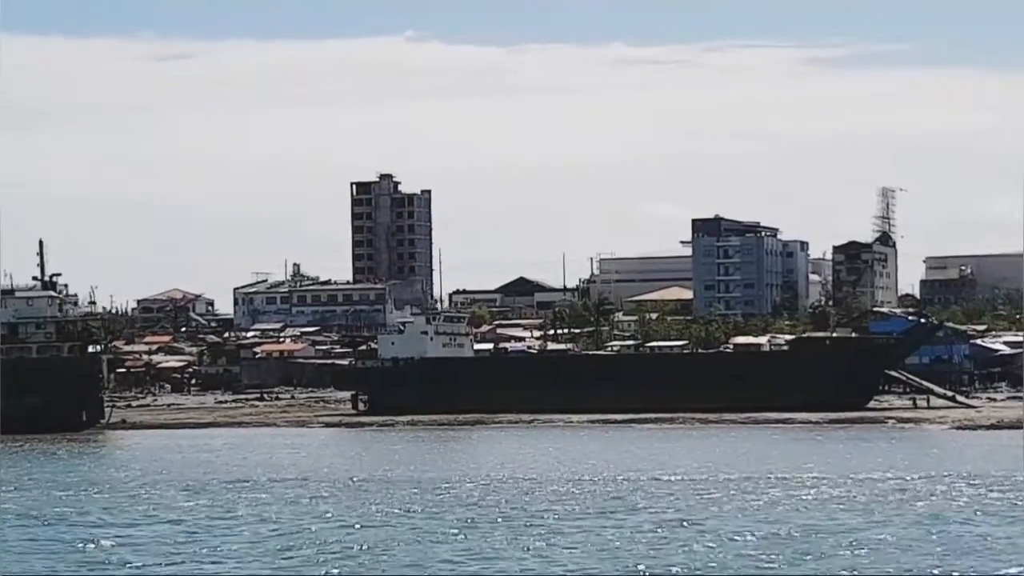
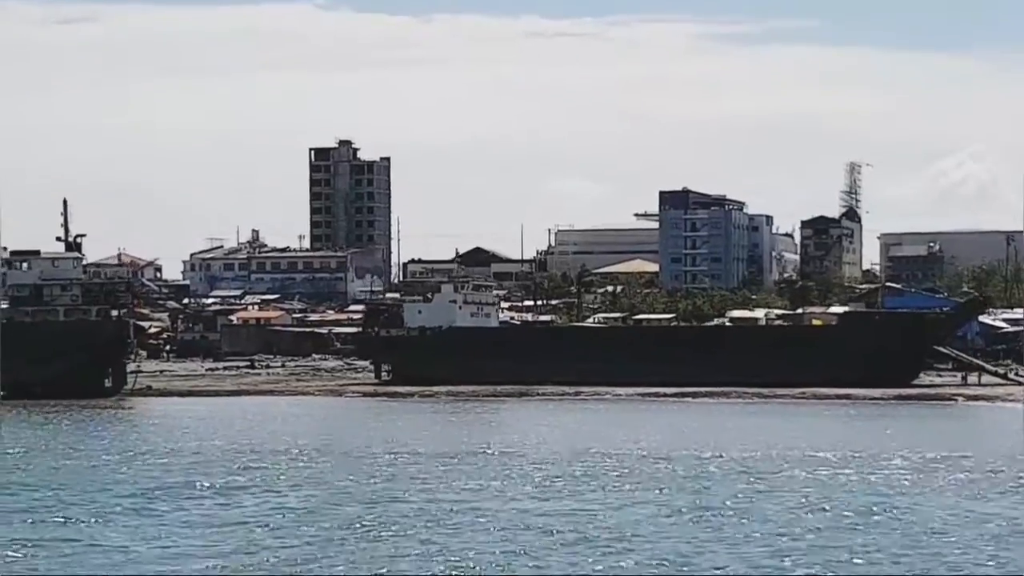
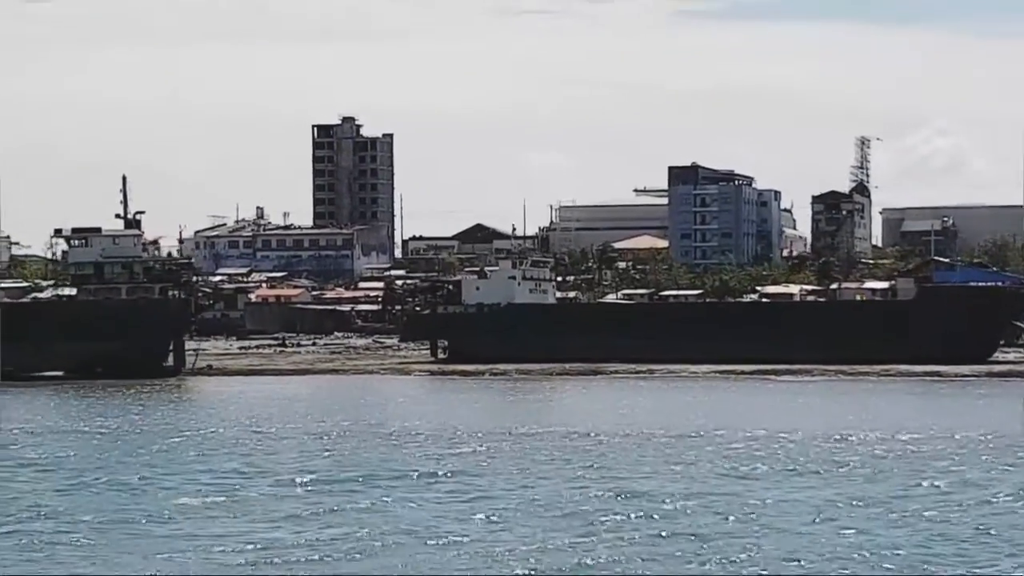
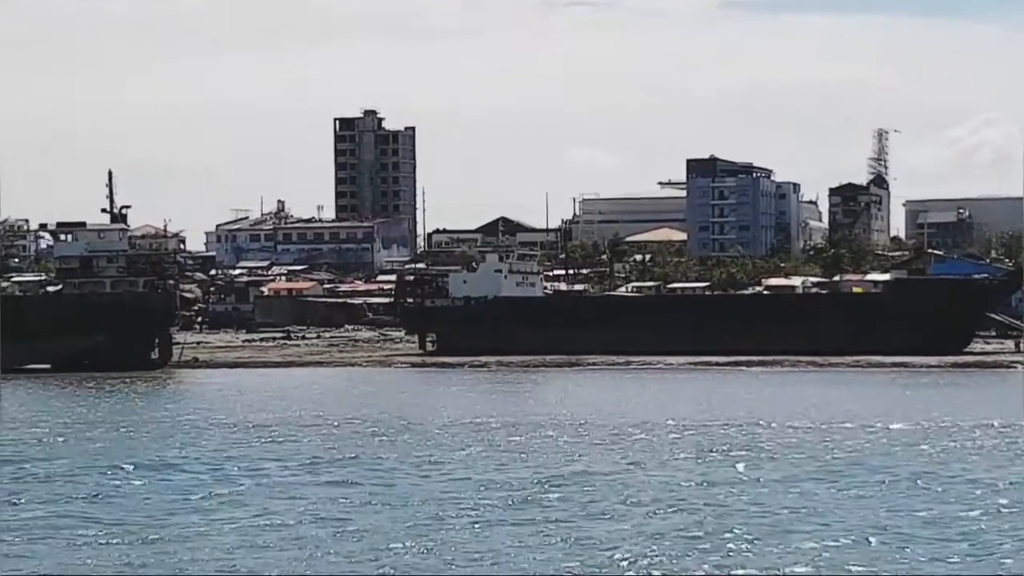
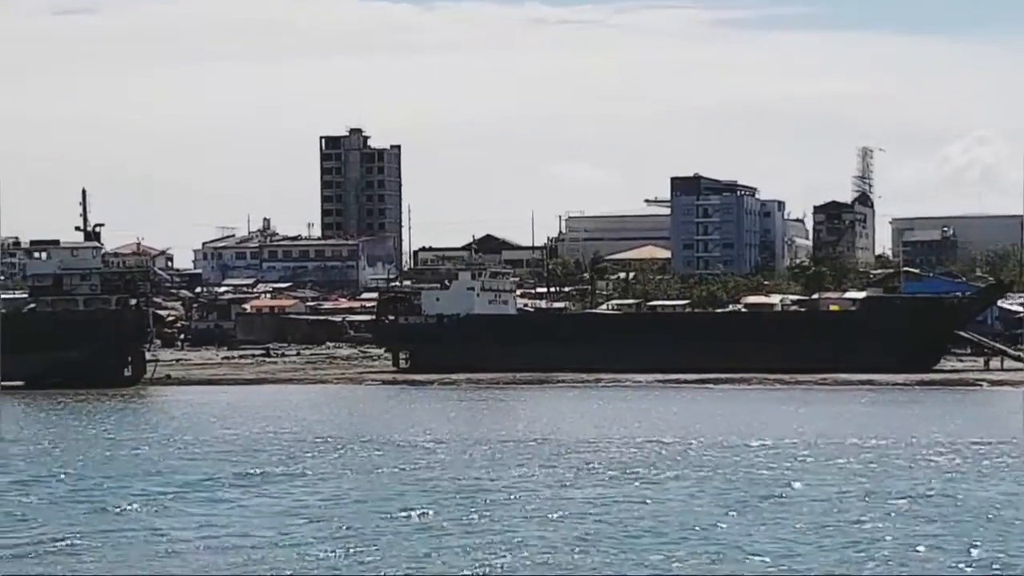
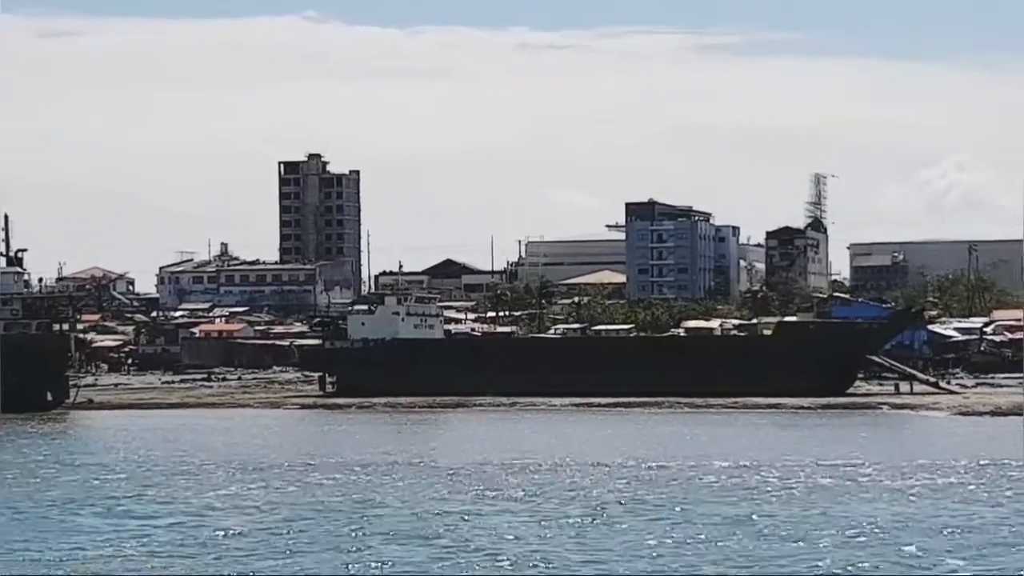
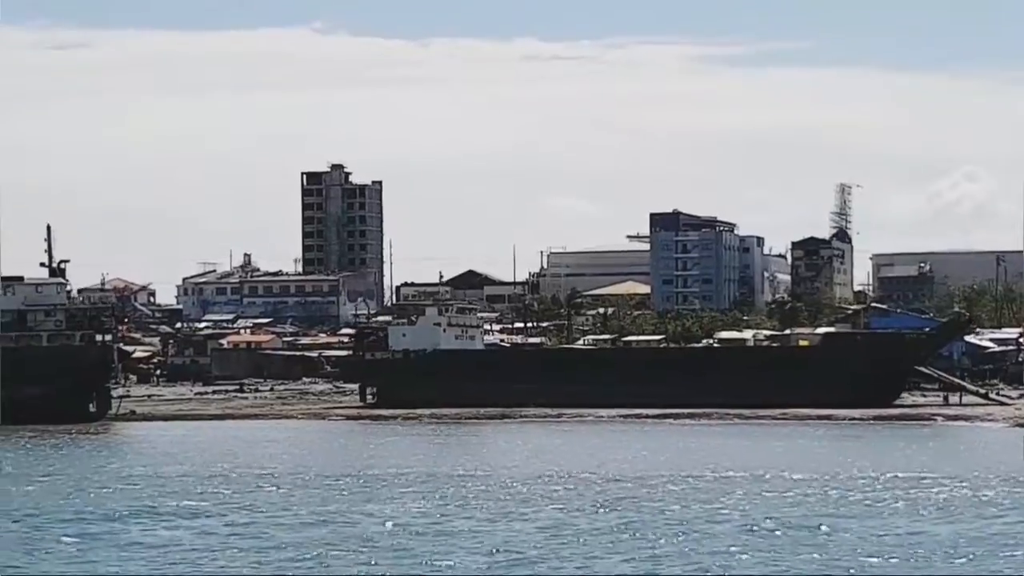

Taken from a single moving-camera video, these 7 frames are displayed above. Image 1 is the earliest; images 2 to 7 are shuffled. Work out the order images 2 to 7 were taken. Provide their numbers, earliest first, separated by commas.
6, 7, 2, 5, 4, 3
